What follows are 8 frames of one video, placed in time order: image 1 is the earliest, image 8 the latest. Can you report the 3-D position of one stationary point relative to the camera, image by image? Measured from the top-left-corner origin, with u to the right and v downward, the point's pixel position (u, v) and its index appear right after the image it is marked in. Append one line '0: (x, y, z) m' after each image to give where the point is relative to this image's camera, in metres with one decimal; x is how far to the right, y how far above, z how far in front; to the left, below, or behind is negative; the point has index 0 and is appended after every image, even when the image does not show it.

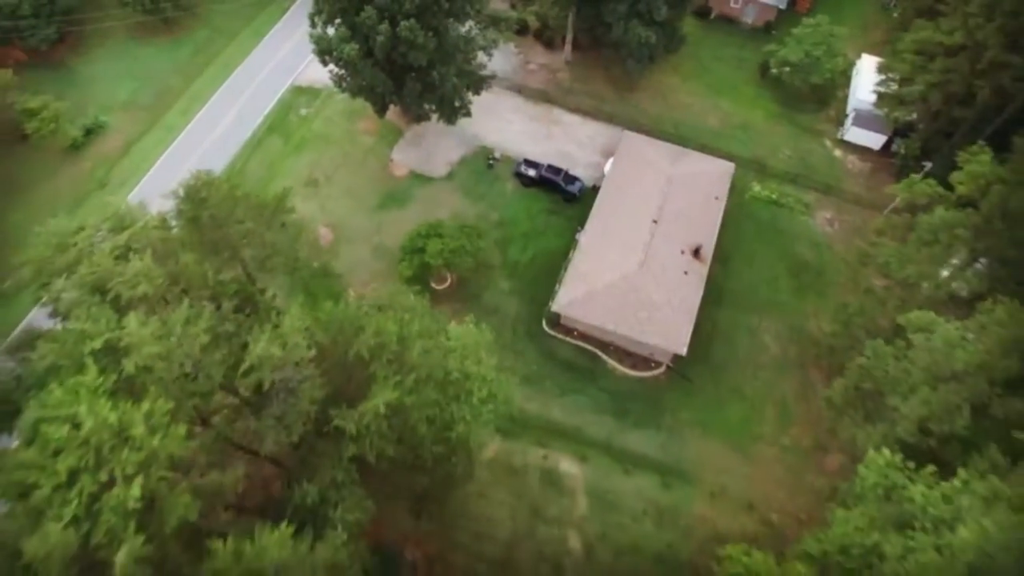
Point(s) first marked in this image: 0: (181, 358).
0: (-8.8, -1.8, +16.5) m
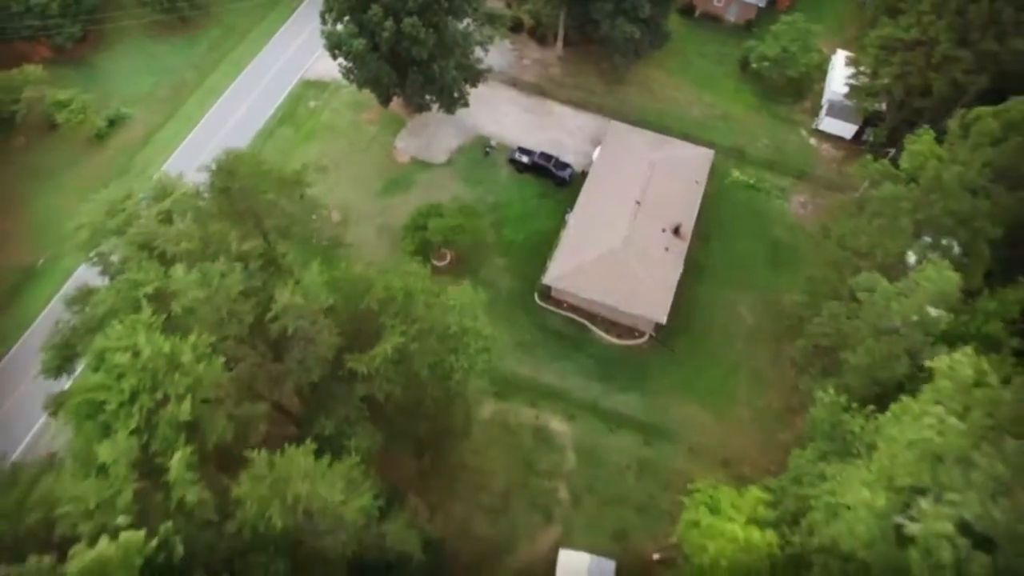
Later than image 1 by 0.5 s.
0: (-9.1, -0.4, +19.2) m
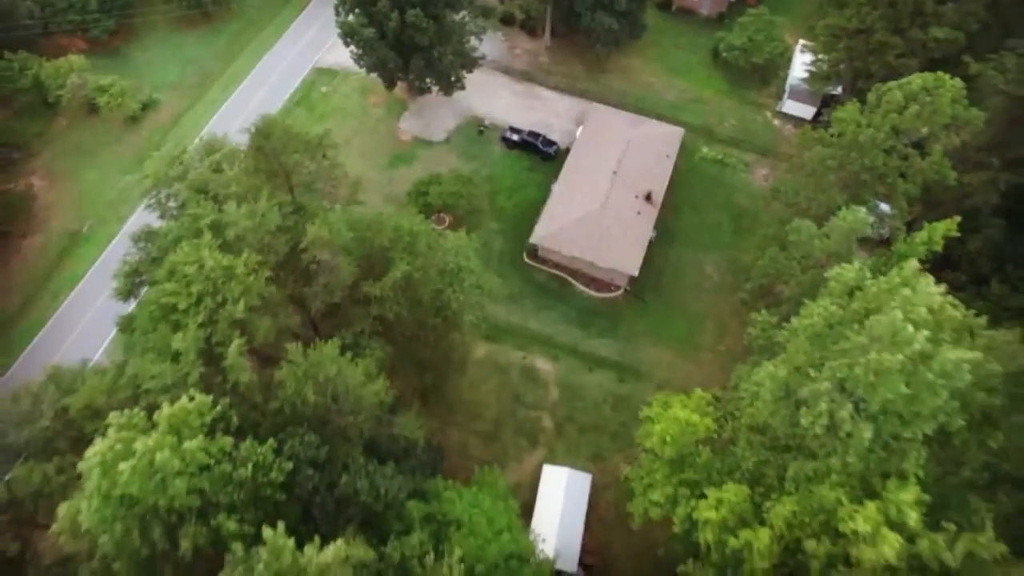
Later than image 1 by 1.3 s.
0: (-9.7, +2.1, +23.7) m
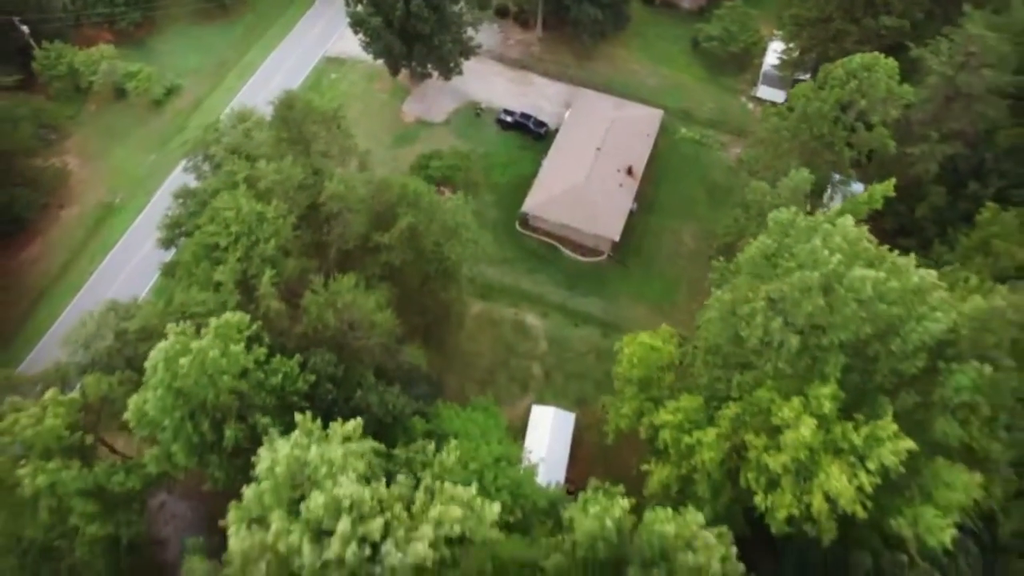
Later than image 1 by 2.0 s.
0: (-10.2, +4.6, +27.6) m
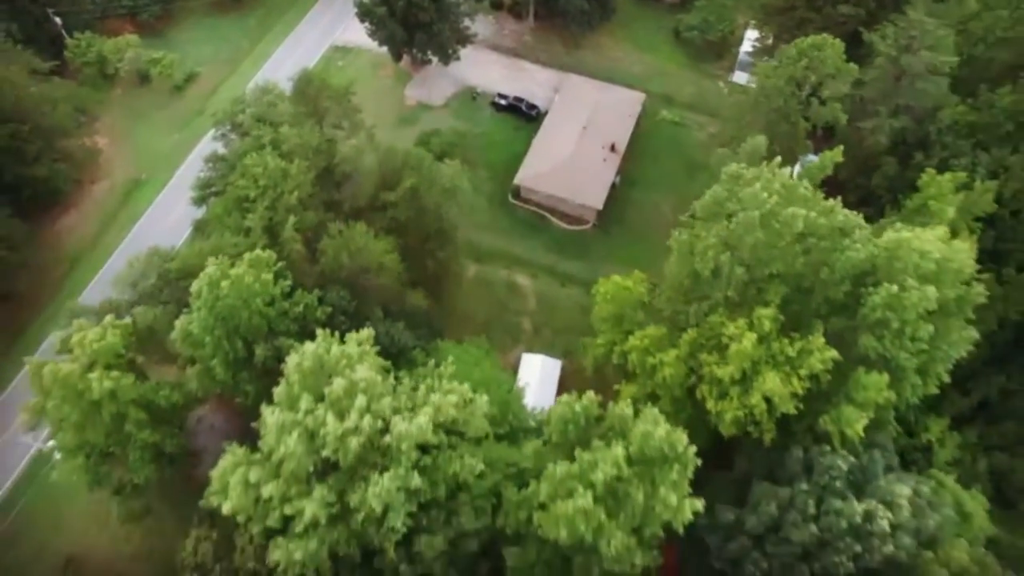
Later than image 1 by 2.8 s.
0: (-10.7, +7.1, +31.6) m
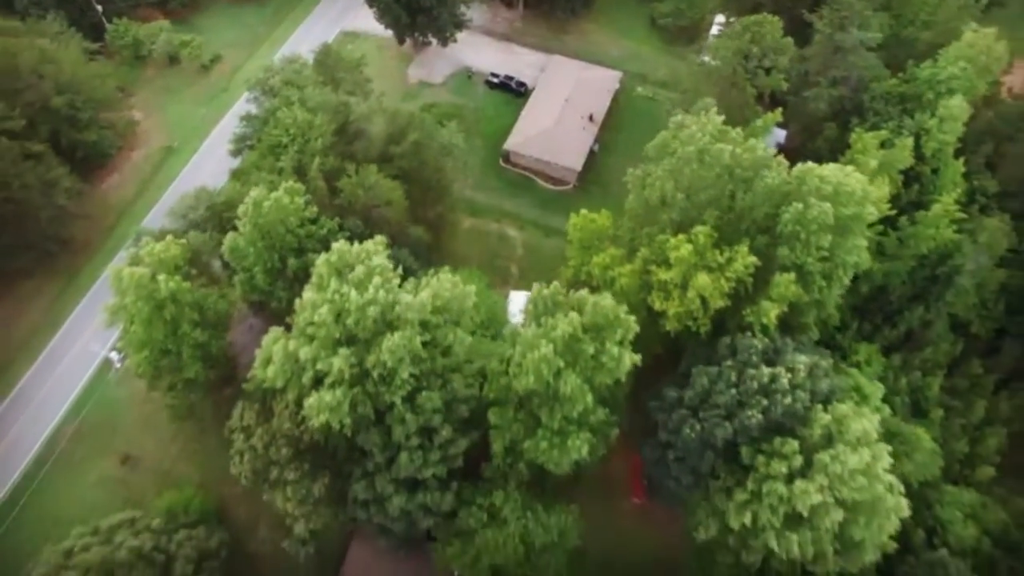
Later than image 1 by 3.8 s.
0: (-11.5, +11.2, +37.8) m
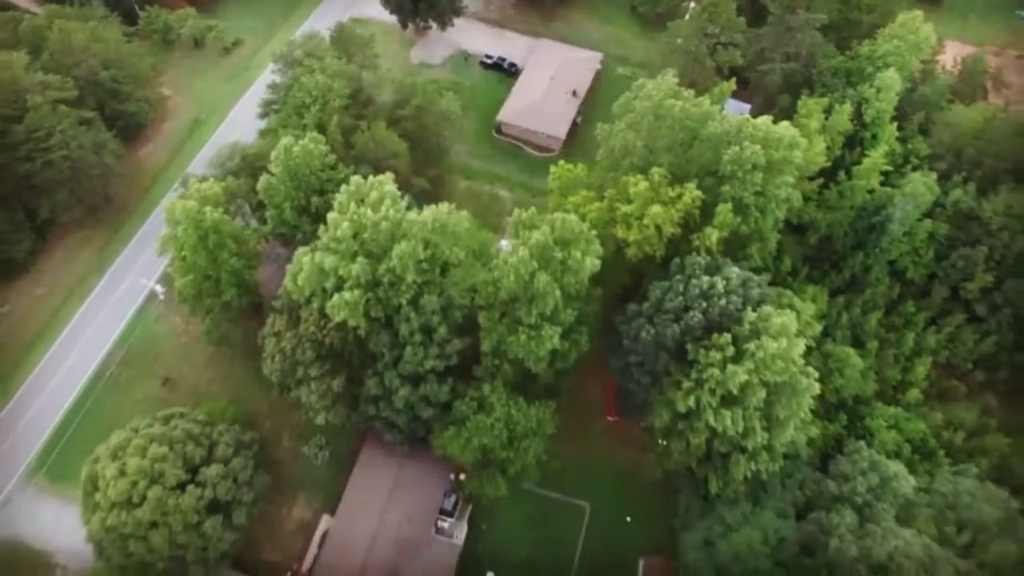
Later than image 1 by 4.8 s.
0: (-12.3, +15.5, +44.1) m
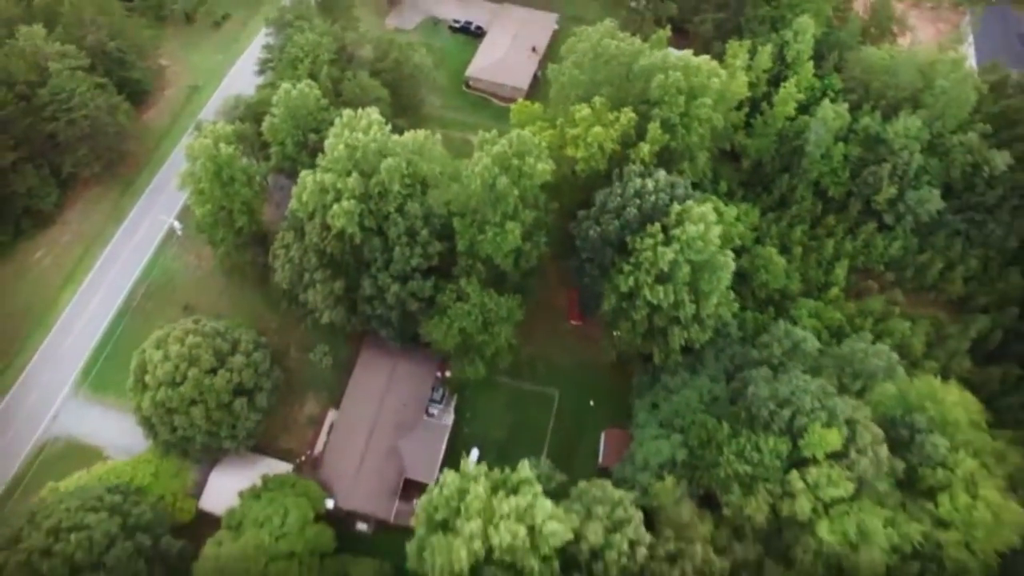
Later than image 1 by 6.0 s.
0: (-15.4, +21.4, +50.8) m
